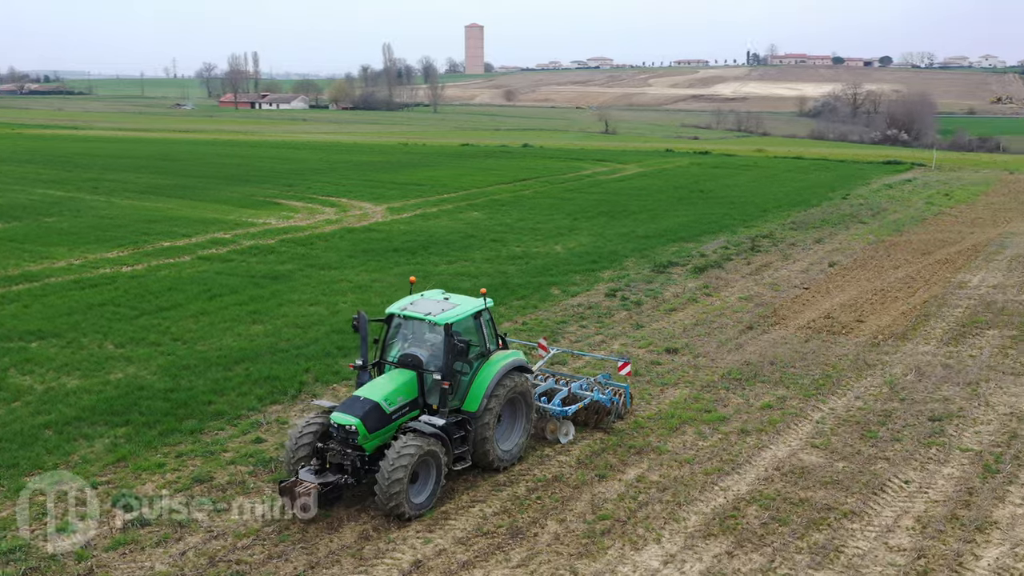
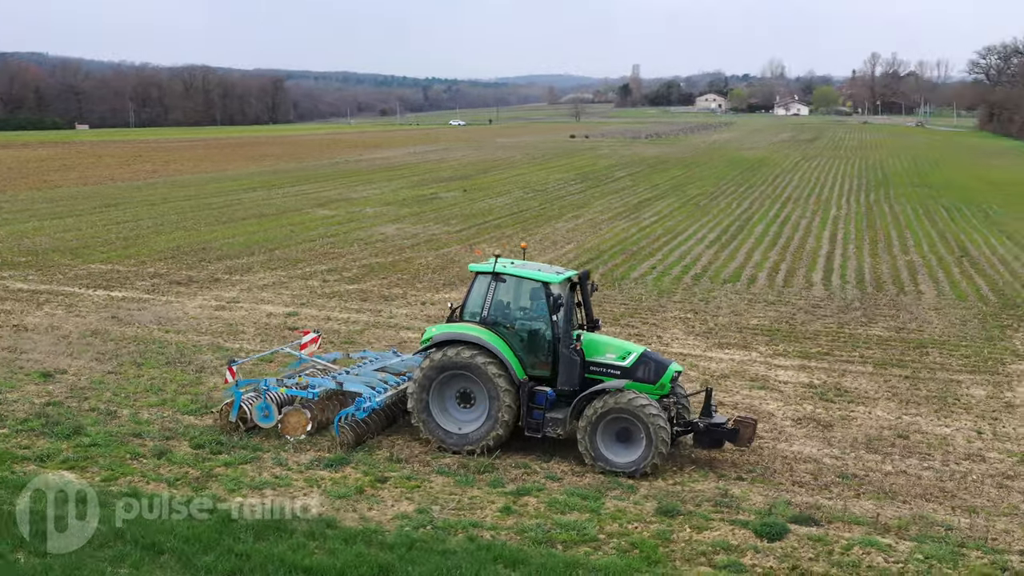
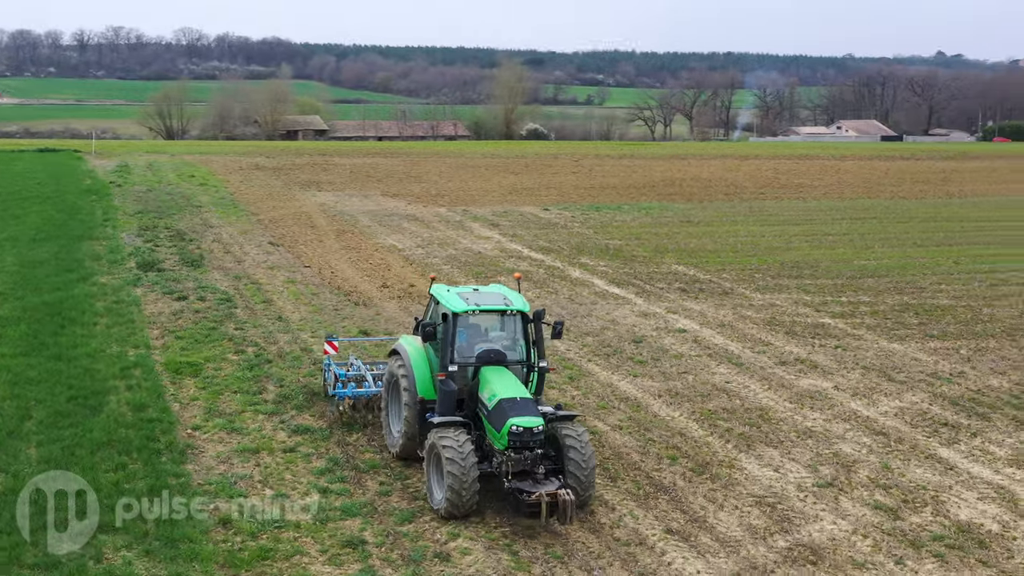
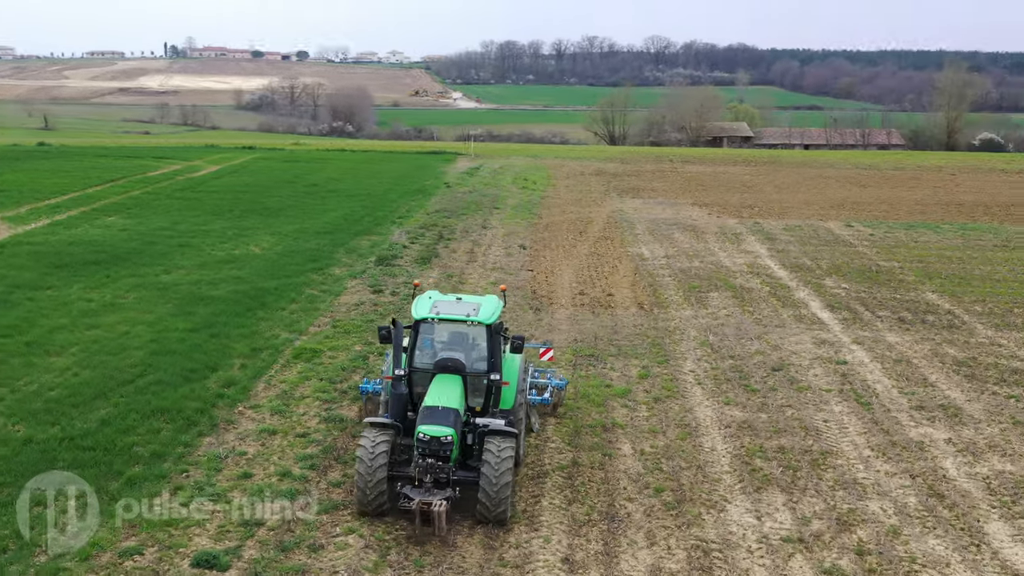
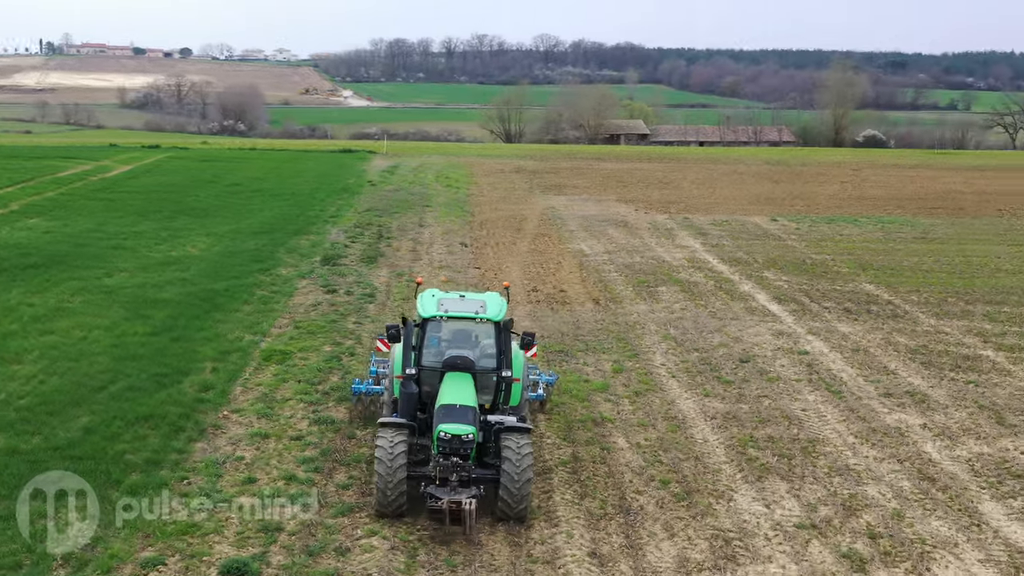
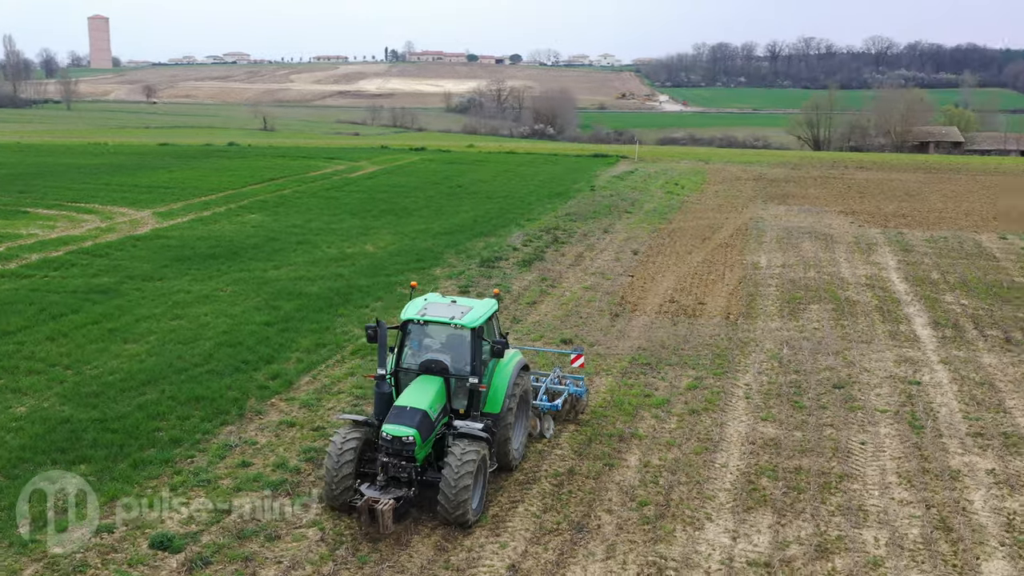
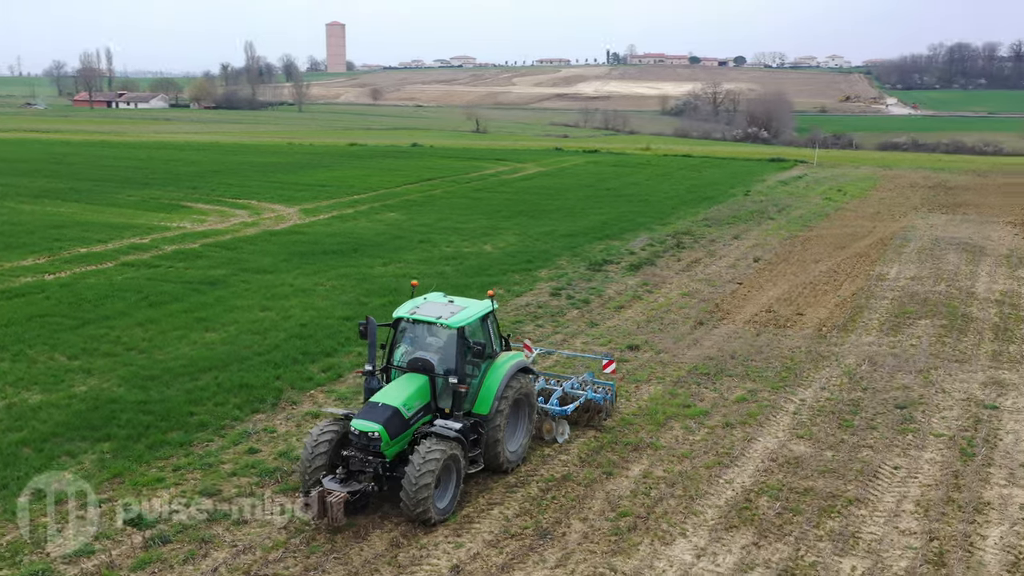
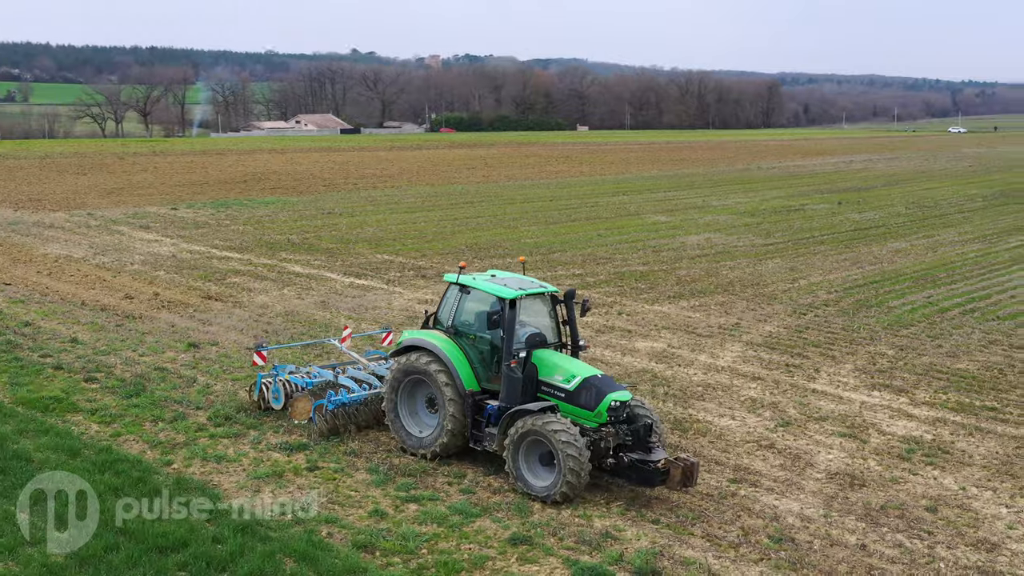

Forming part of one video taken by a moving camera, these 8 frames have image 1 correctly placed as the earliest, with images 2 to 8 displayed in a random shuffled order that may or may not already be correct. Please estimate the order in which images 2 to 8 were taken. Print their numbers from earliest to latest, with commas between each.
7, 6, 4, 5, 3, 8, 2
